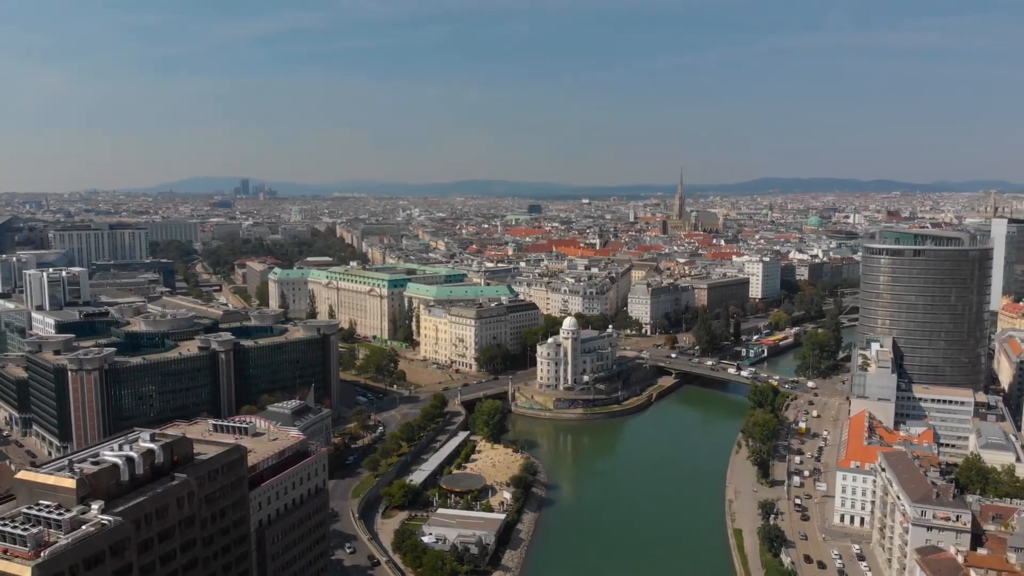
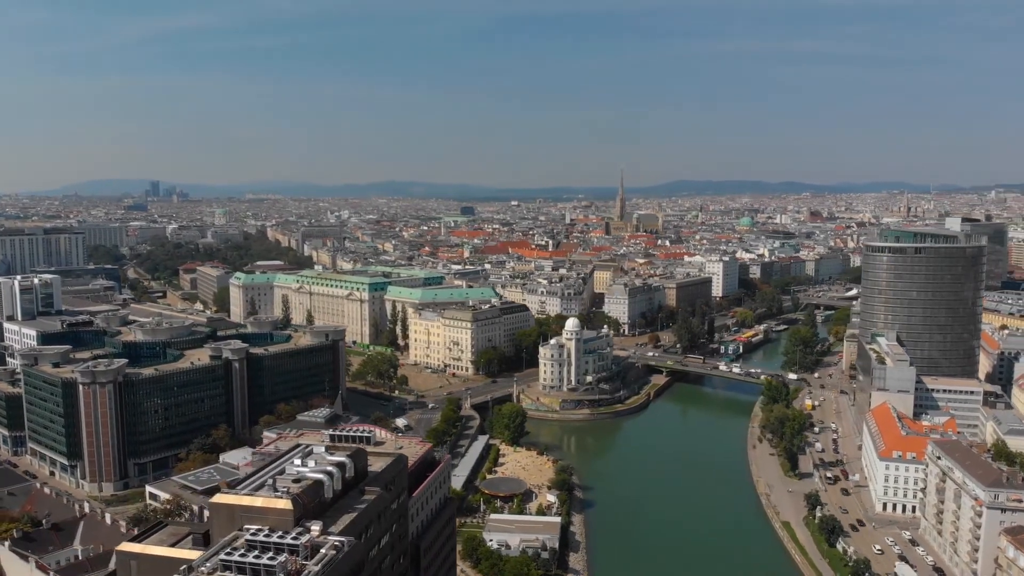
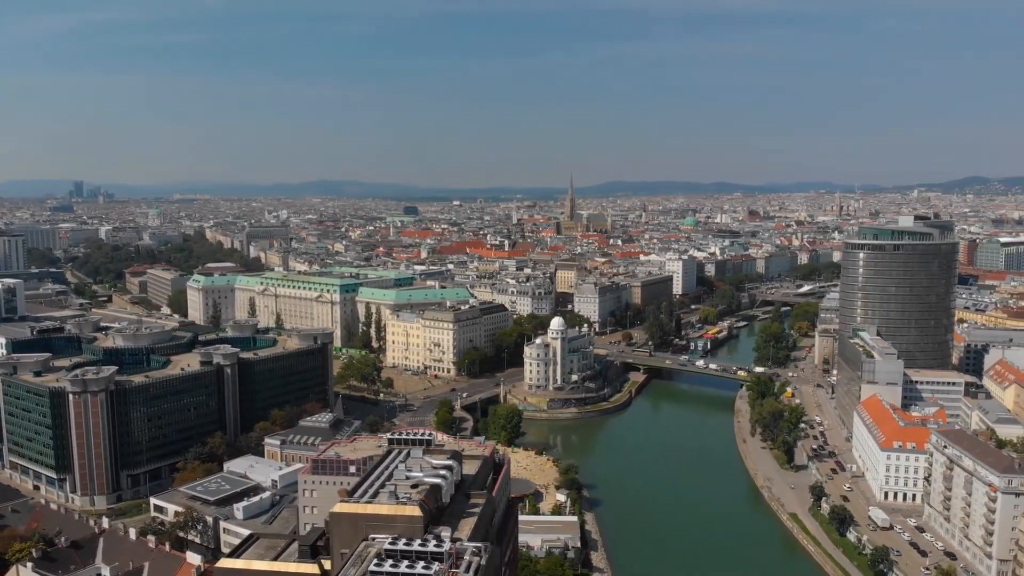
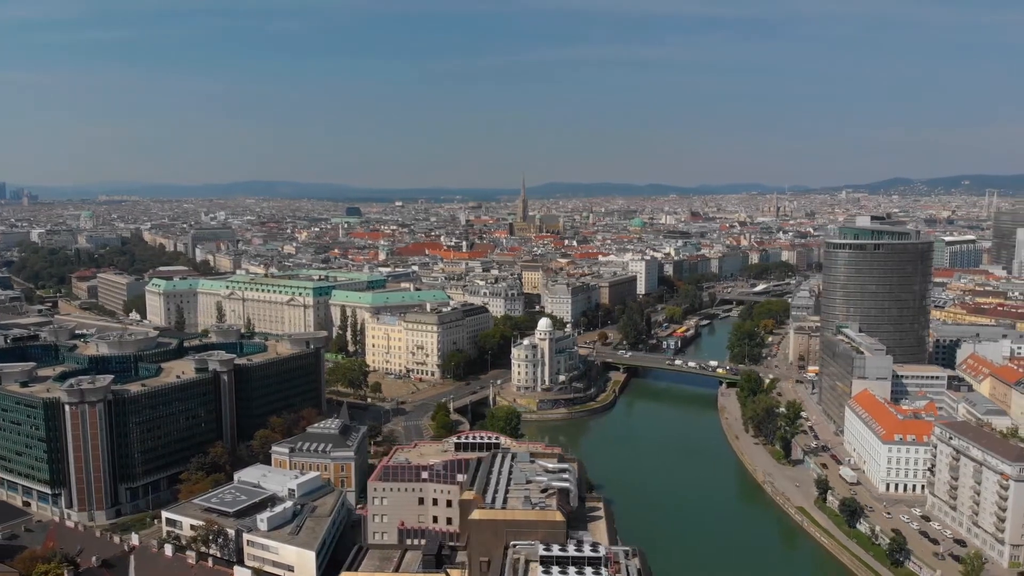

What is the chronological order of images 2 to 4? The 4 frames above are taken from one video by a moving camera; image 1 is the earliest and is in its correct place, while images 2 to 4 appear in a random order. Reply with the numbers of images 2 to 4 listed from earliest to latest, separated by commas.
2, 3, 4
